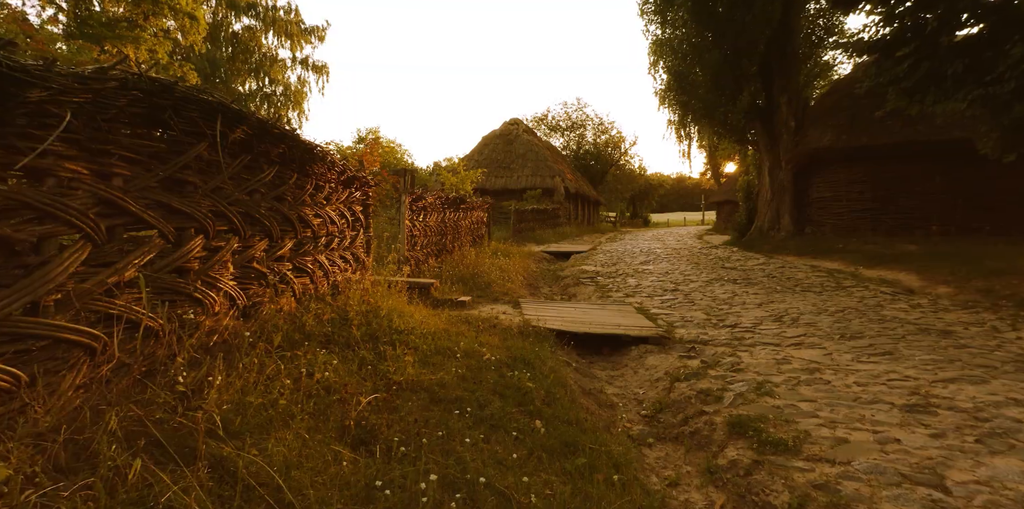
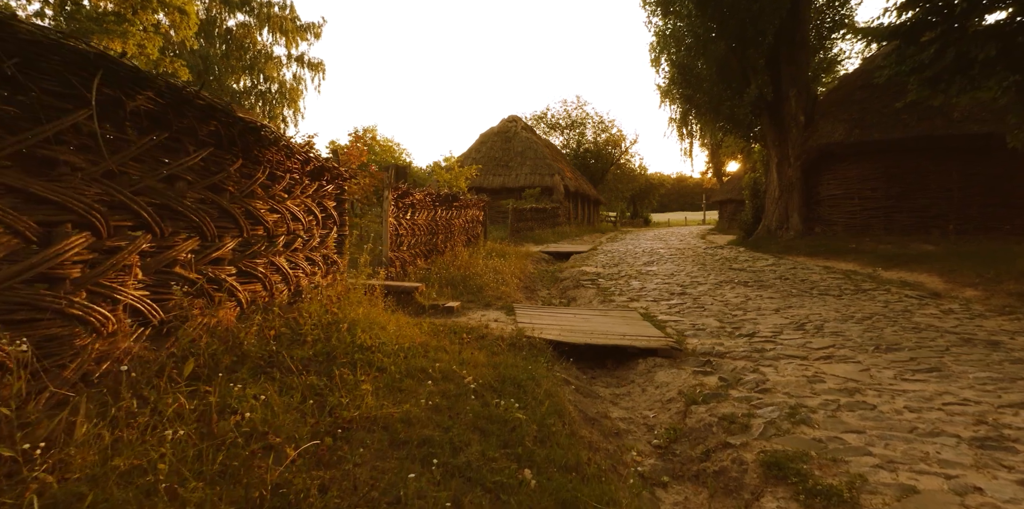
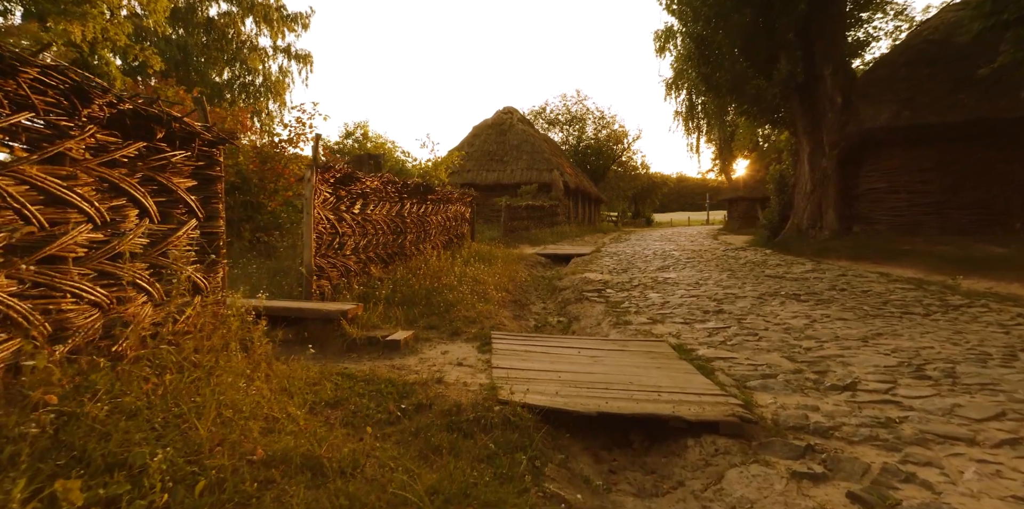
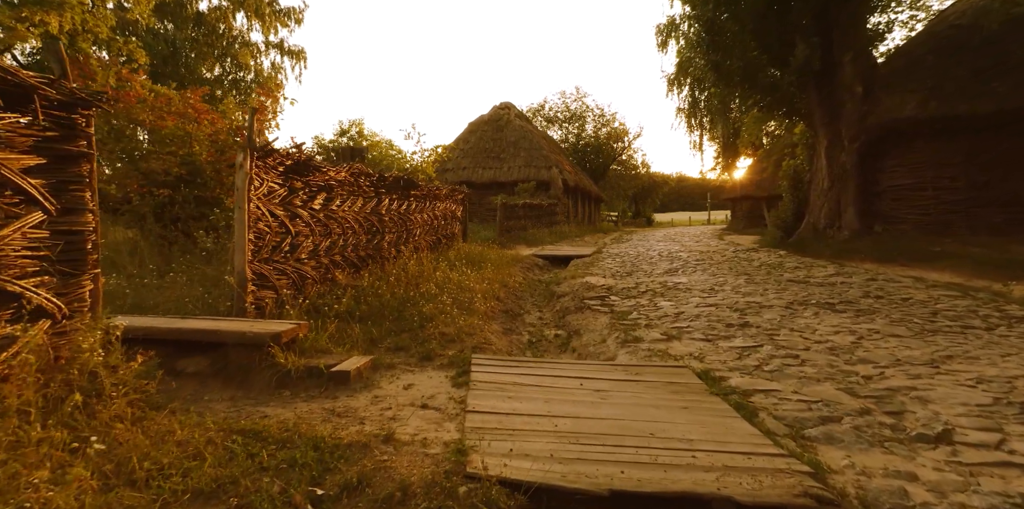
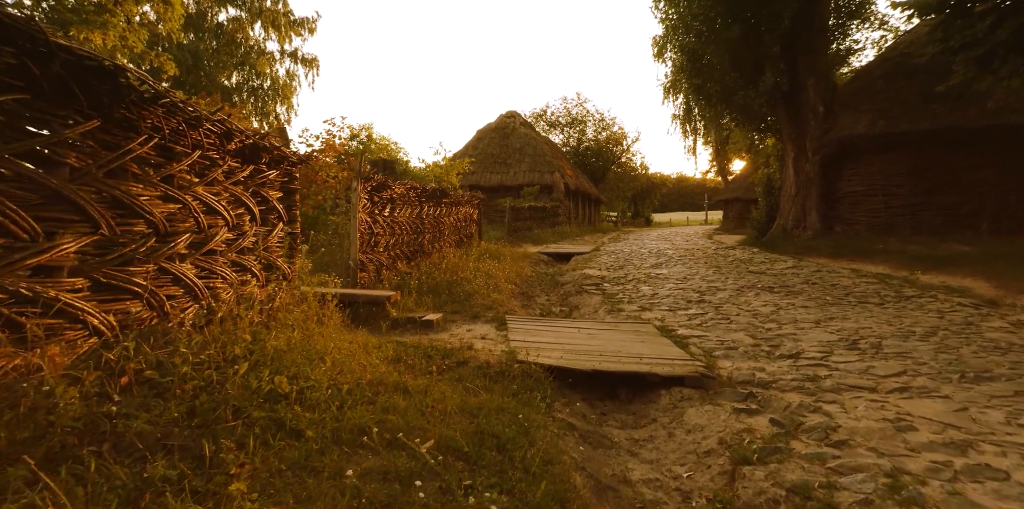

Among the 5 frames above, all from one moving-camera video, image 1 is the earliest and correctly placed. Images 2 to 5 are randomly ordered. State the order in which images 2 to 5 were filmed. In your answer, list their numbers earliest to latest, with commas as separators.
2, 5, 3, 4
